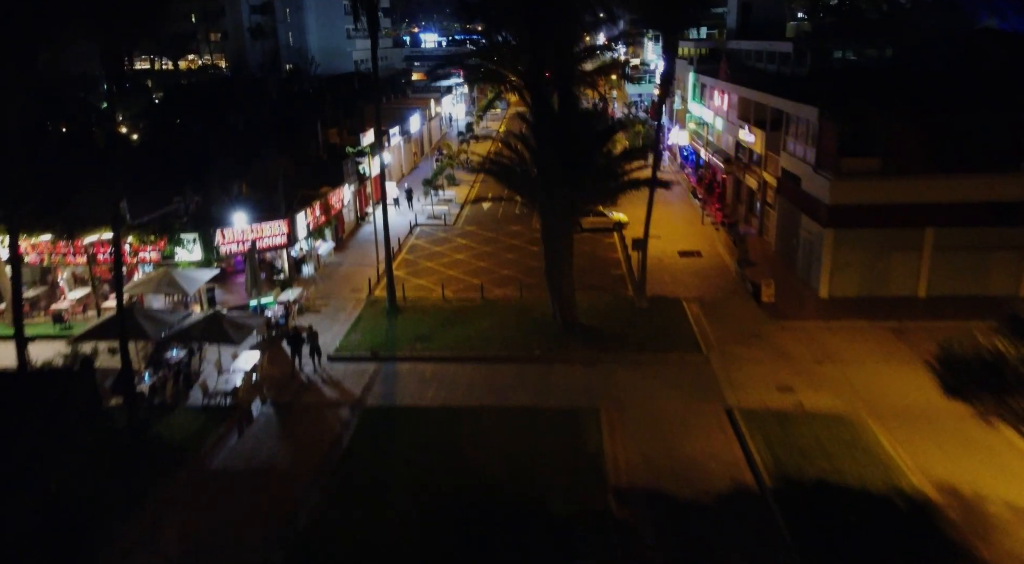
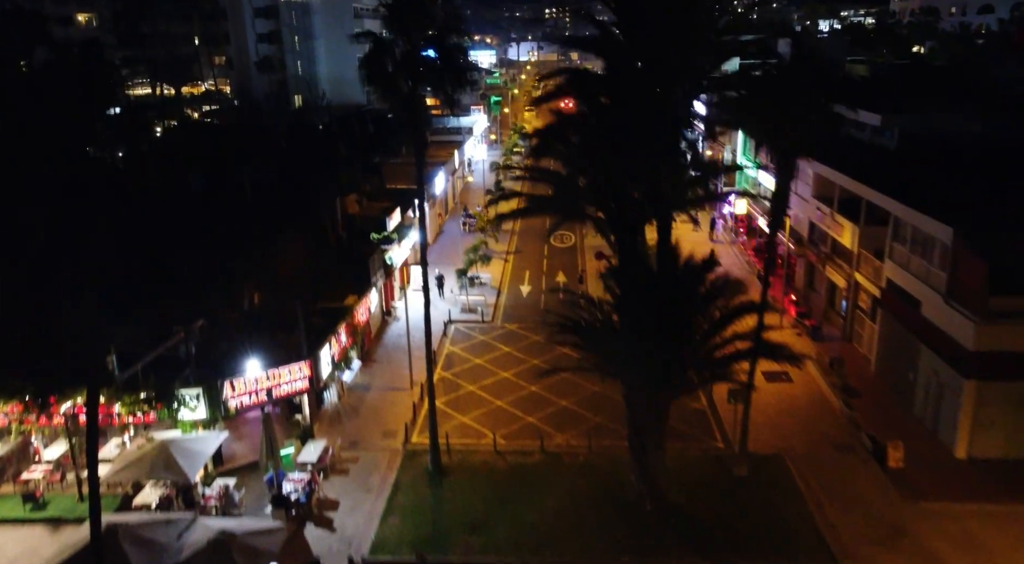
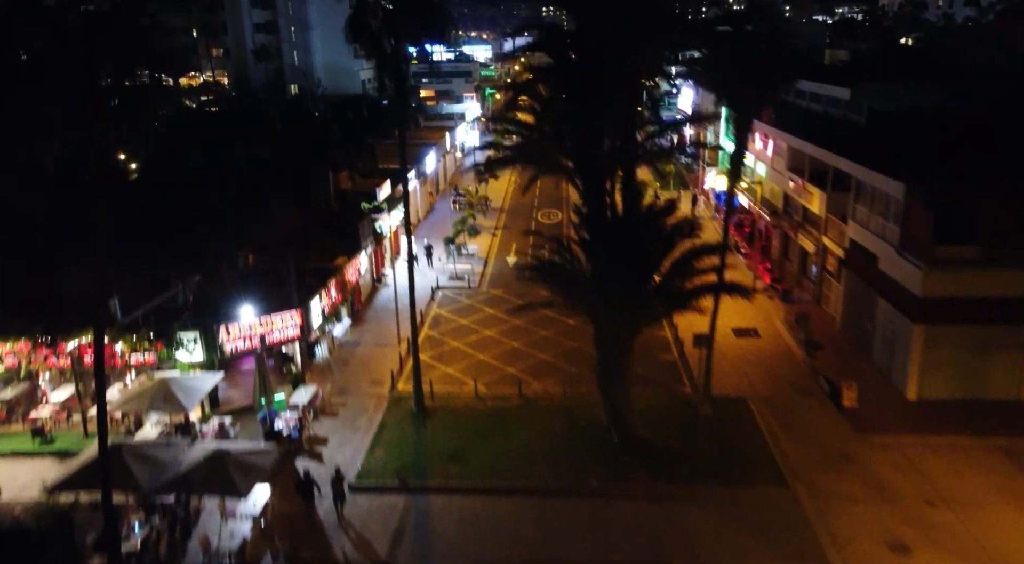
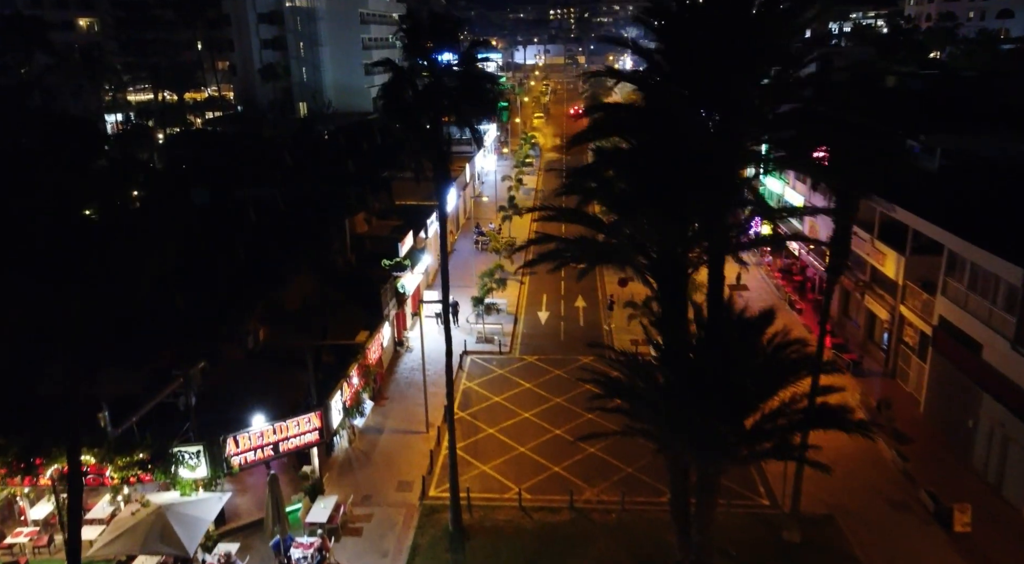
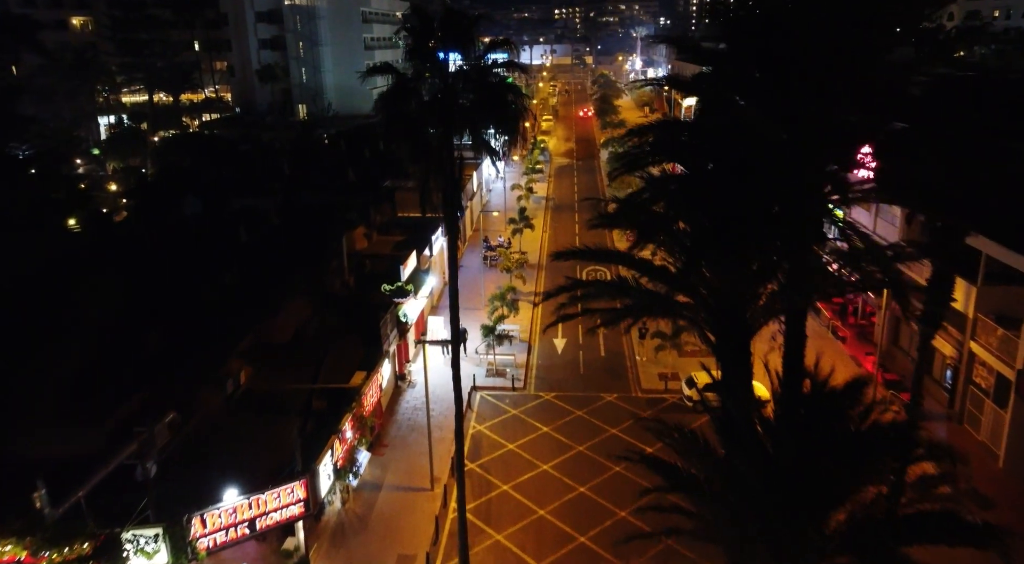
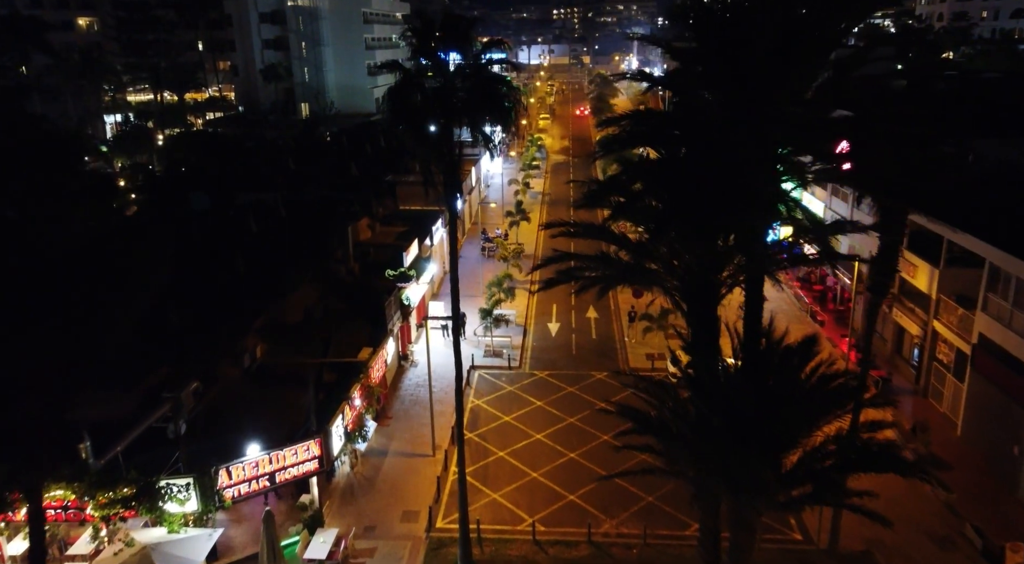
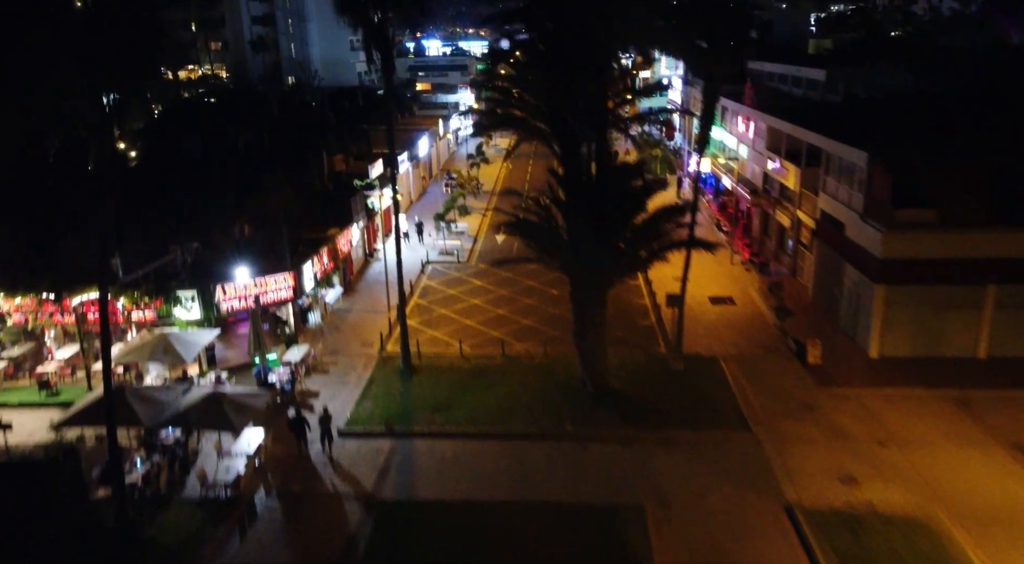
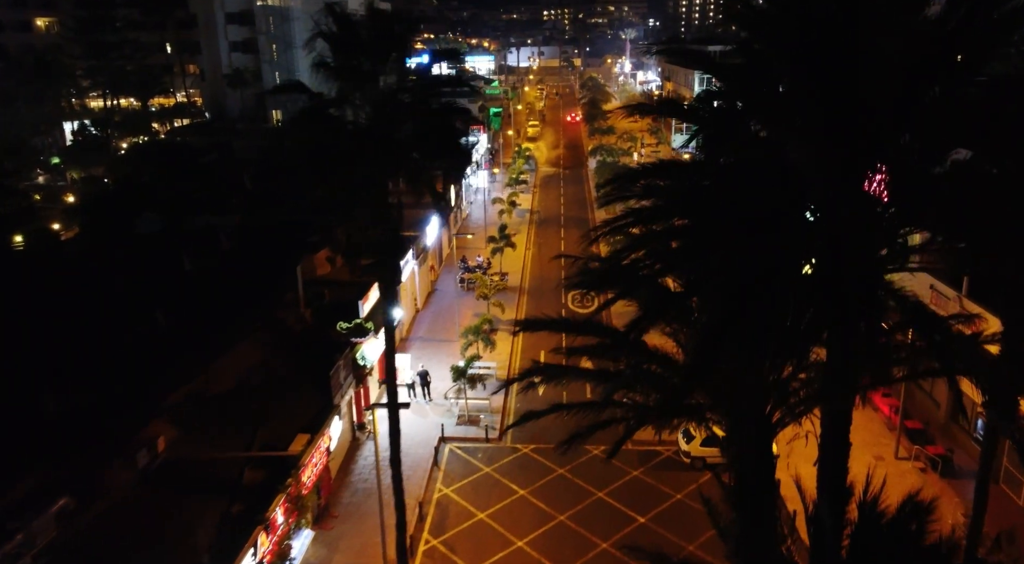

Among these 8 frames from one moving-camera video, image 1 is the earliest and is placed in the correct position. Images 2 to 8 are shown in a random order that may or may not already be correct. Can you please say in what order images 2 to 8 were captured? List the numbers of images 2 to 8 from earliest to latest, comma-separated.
7, 3, 2, 4, 6, 5, 8
